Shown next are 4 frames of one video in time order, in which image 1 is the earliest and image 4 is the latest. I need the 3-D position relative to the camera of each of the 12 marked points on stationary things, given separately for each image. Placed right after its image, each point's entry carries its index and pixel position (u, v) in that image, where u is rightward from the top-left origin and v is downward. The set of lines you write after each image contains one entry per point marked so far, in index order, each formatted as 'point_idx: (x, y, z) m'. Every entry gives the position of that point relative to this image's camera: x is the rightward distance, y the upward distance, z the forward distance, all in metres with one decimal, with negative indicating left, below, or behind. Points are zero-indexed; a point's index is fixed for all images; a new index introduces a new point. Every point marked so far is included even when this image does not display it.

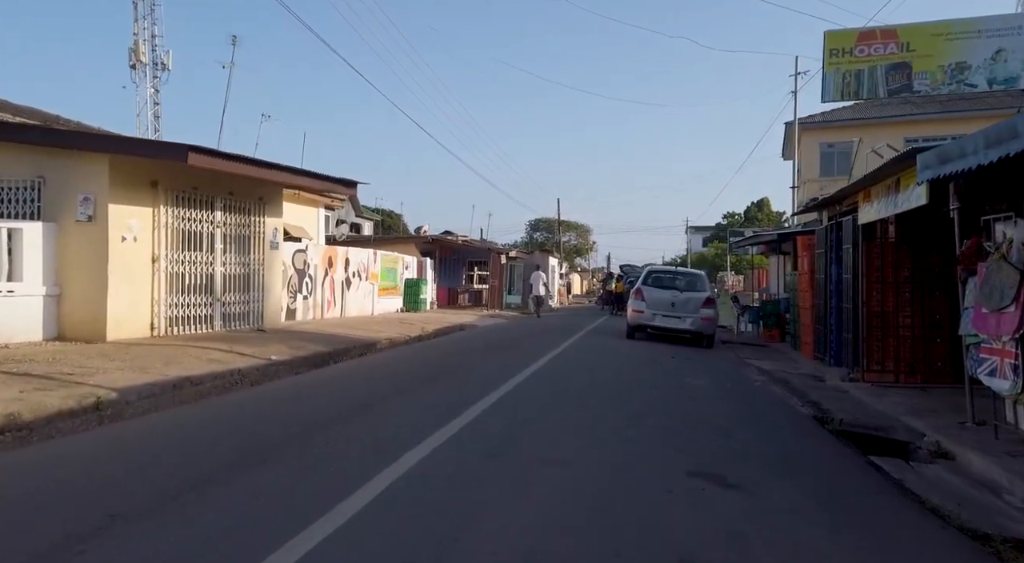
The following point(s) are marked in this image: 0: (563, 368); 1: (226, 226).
0: (+1.1, -1.8, +13.3) m
1: (-6.1, +1.2, +14.0) m
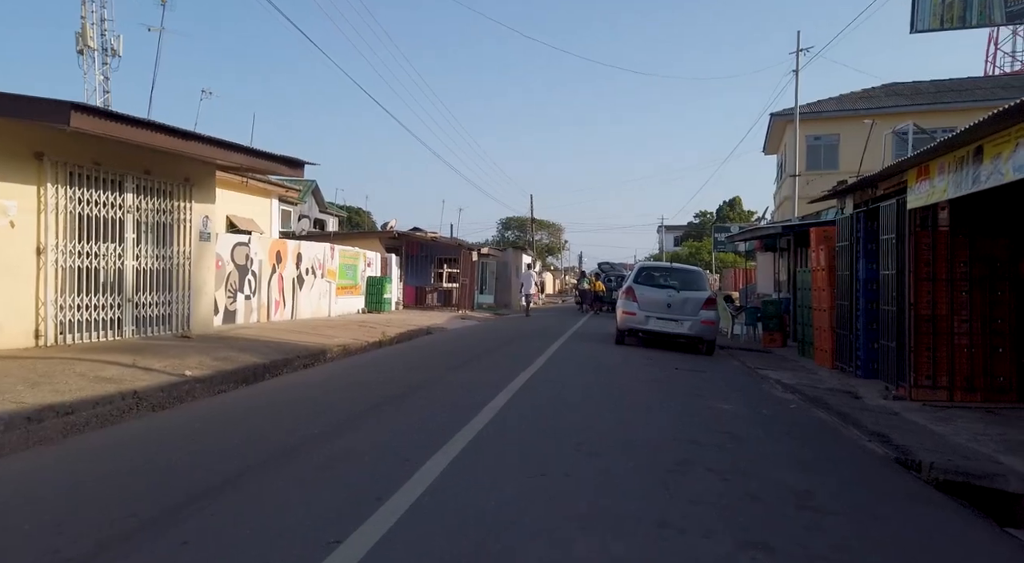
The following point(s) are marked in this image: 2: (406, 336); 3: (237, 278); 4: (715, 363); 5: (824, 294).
0: (+0.7, -1.8, +11.2) m
1: (-6.5, +1.2, +11.6) m
2: (-3.0, -1.6, +18.8) m
3: (-6.6, +0.1, +15.8) m
4: (+4.1, -1.6, +13.1) m
5: (+6.2, -0.3, +13.2) m
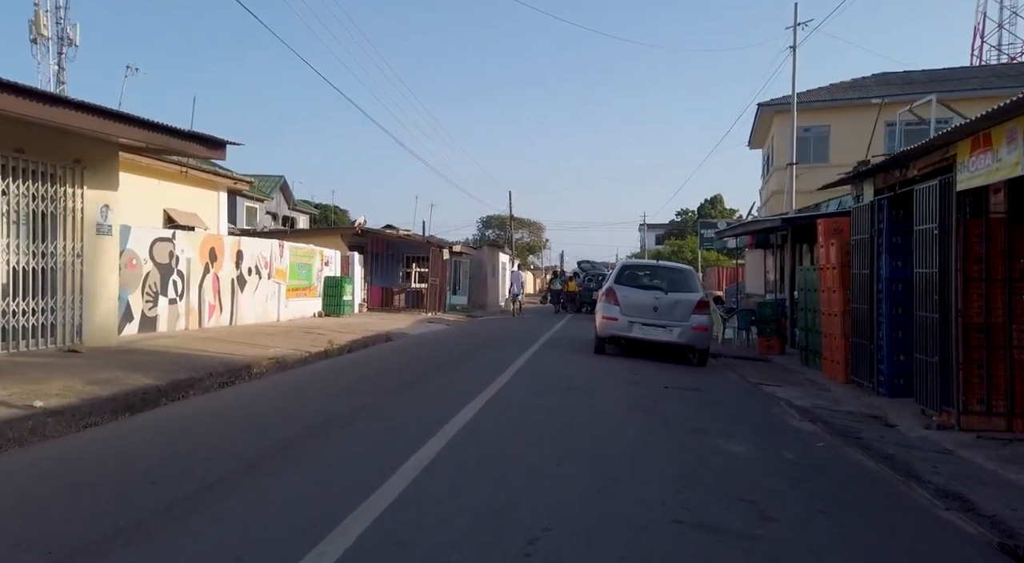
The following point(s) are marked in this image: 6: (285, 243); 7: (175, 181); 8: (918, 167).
0: (+0.1, -1.8, +9.3) m
1: (-7.2, +1.2, +9.4) m
2: (-3.8, -1.6, +16.7) m
3: (-7.3, +0.1, +13.6) m
4: (+3.4, -1.6, +11.3) m
5: (+5.6, -0.2, +11.4) m
6: (-6.7, +1.1, +19.3) m
7: (-10.2, +3.1, +19.8) m
8: (+5.3, +1.5, +8.6) m
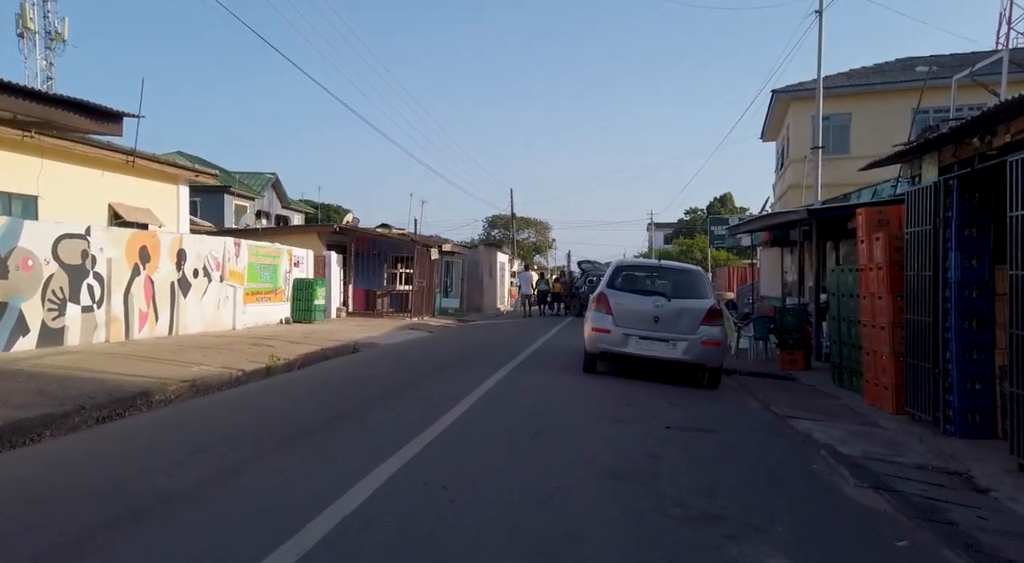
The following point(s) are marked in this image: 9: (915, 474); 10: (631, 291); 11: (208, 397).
0: (-0.5, -1.8, +7.0) m
1: (-7.7, +1.1, +7.3) m
2: (-4.3, -1.7, +14.6) m
3: (-7.8, 0.0, +11.5) m
4: (+2.9, -1.7, +9.0) m
5: (+5.1, -0.3, +9.1) m
6: (-7.1, +1.0, +17.1) m
7: (-10.6, +3.0, +17.7) m
8: (+4.7, +1.4, +6.3) m
9: (+3.7, -1.7, +6.1) m
10: (+2.0, -0.2, +10.8) m
11: (-4.5, -1.7, +9.7) m
